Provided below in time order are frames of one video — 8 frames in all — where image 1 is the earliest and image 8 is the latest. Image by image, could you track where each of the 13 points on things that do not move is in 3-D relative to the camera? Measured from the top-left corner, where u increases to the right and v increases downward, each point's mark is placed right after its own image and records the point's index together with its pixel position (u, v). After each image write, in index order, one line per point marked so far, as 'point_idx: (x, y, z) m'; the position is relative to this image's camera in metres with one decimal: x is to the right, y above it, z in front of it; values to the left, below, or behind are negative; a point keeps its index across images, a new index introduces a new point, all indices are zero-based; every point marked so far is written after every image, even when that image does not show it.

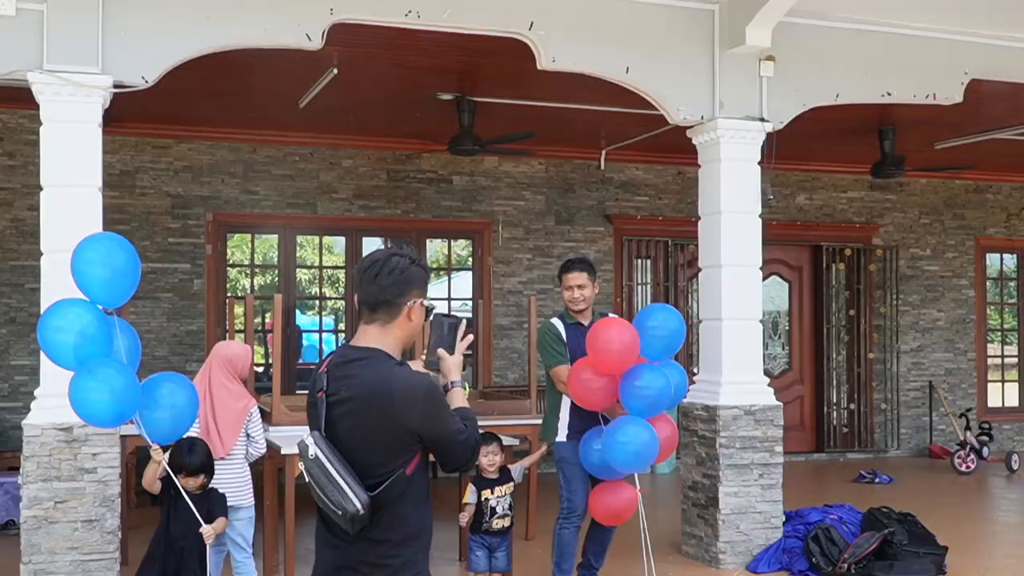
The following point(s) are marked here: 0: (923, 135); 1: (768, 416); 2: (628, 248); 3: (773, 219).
0: (+3.2, +1.2, +8.9) m
1: (+1.3, -0.6, +5.8) m
2: (+1.0, +0.3, +9.6) m
3: (+2.3, +0.6, +10.2) m
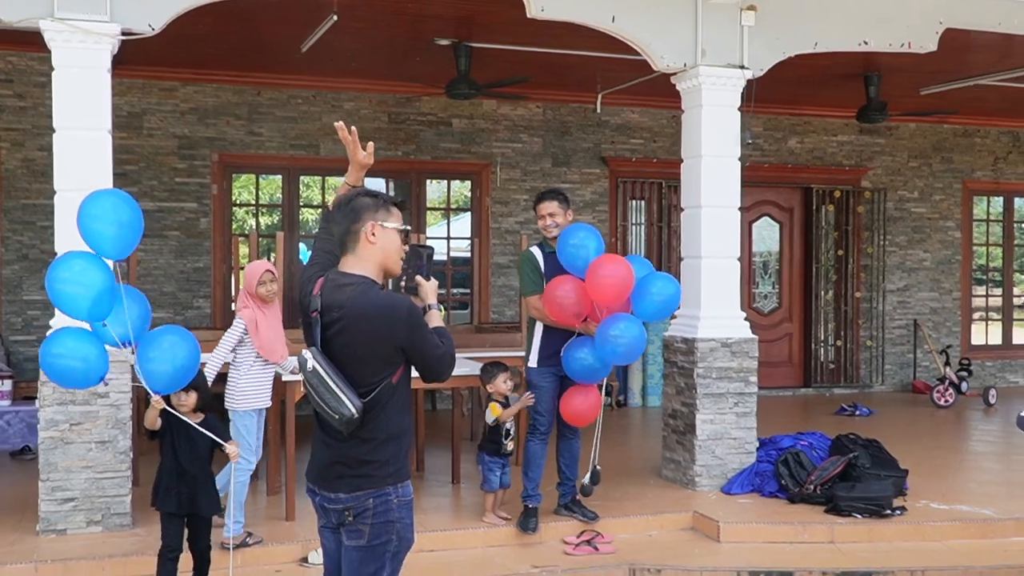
0: (+3.2, +1.7, +9.1) m
1: (+1.2, -0.3, +6.2) m
2: (+1.0, +0.9, +9.9) m
3: (+2.3, +1.2, +10.5) m
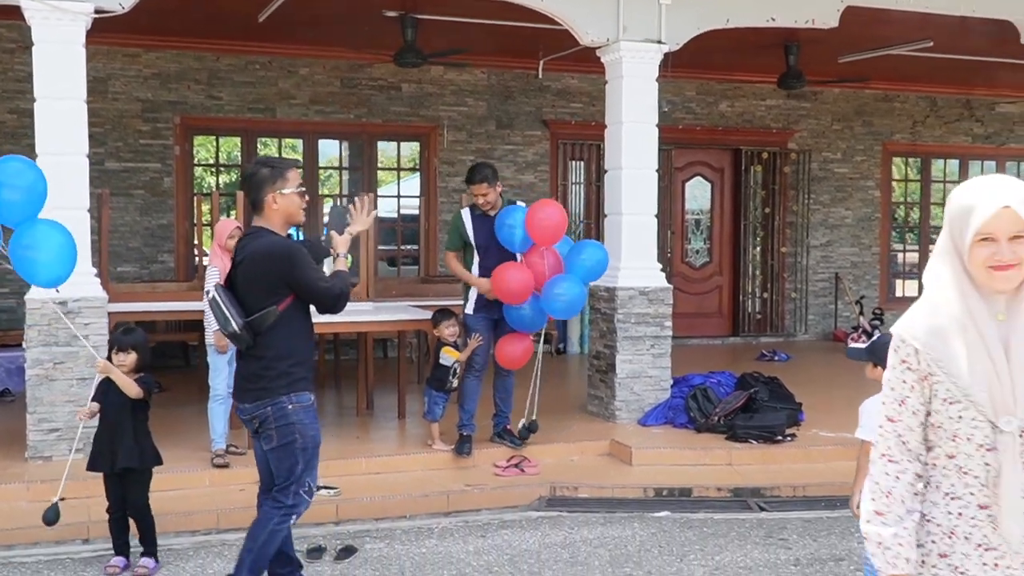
0: (+2.7, +2.0, +9.8) m
1: (+0.9, 0.0, +6.9) m
2: (+0.5, +1.3, +10.6) m
3: (+1.8, +1.6, +11.2) m
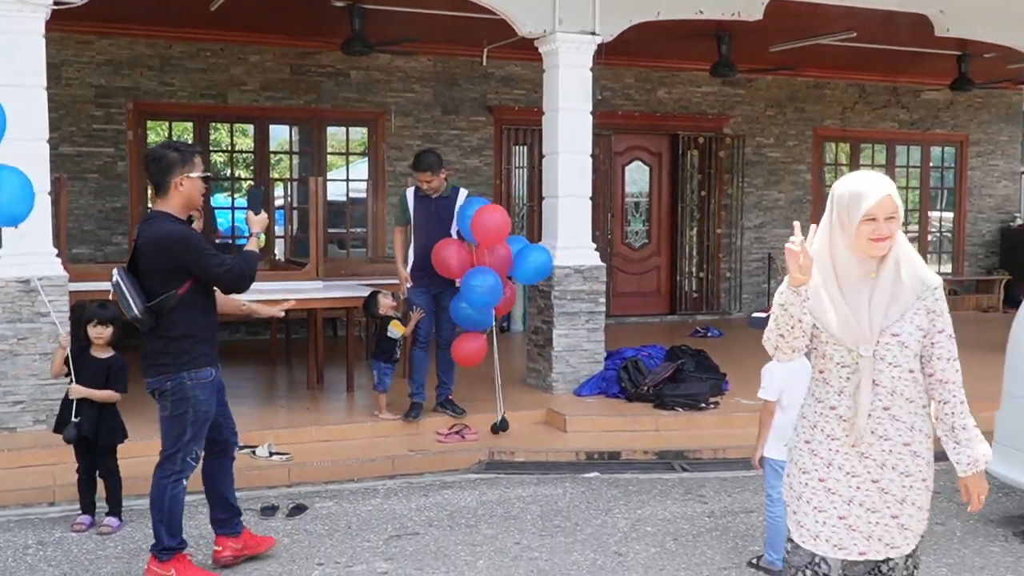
0: (+2.2, +2.2, +10.3) m
1: (+0.5, +0.1, +7.3) m
2: (-0.1, +1.5, +10.9) m
3: (+1.2, +1.8, +11.6) m
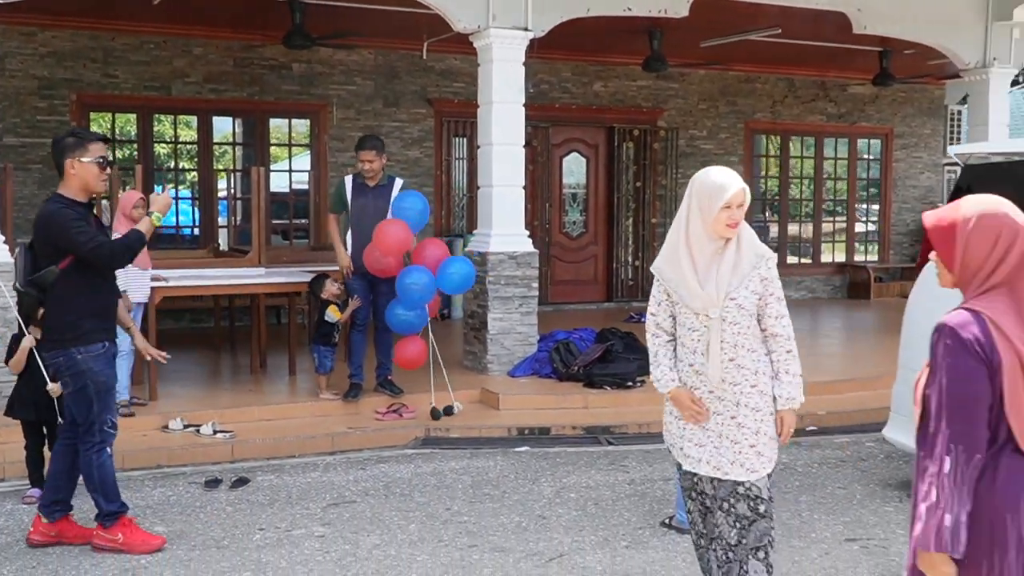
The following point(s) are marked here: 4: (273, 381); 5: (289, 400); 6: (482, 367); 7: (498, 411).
0: (+1.6, +2.4, +10.7) m
1: (+0.1, +0.2, +7.6) m
2: (-0.6, +1.6, +11.2) m
3: (+0.6, +1.9, +12.0) m
4: (-1.6, -0.6, +7.5) m
5: (-1.3, -0.6, +6.7) m
6: (-0.2, -0.5, +7.6) m
7: (-0.1, -0.7, +6.8) m
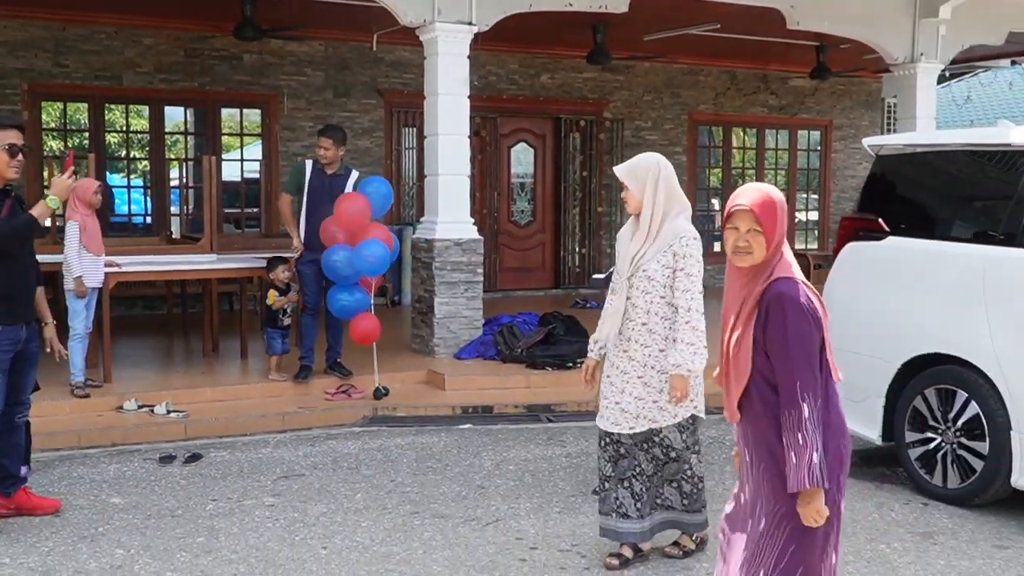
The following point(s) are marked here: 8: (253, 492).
0: (+1.1, +2.5, +11.0) m
1: (-0.3, +0.3, +7.9) m
2: (-1.2, +1.7, +11.5) m
3: (+0.1, +2.1, +12.2) m
4: (-1.9, -0.5, +7.7) m
5: (-1.6, -0.6, +6.9) m
6: (-0.6, -0.4, +7.9) m
7: (-0.4, -0.6, +7.1) m
8: (-1.1, -0.9, +5.0) m
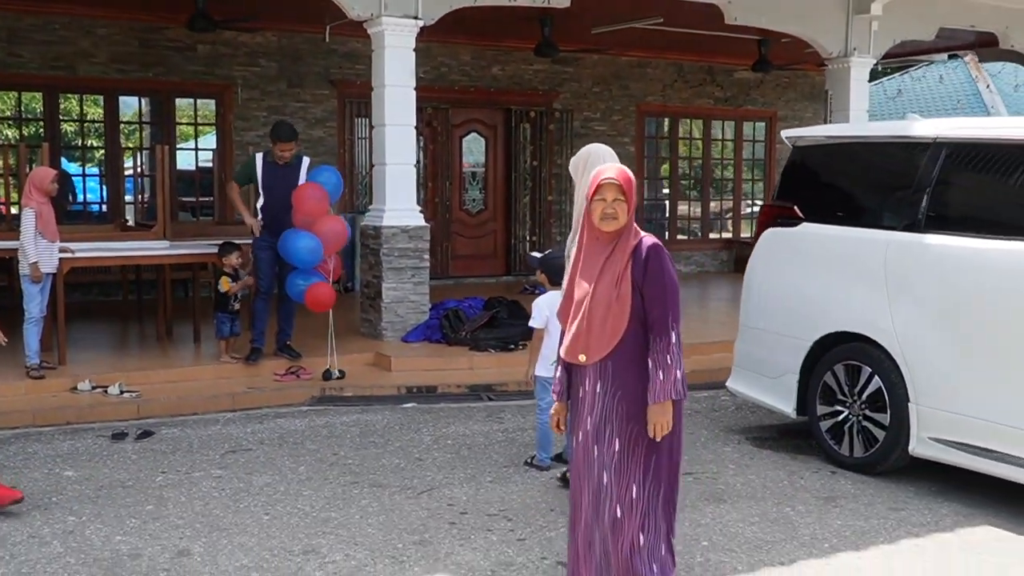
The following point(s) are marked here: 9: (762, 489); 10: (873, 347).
0: (+0.6, +2.6, +11.3) m
1: (-0.7, +0.4, +8.2) m
2: (-1.7, +1.8, +11.7) m
3: (-0.5, +2.2, +12.5) m
4: (-2.3, -0.4, +7.9) m
5: (-2.0, -0.5, +7.1) m
6: (-1.0, -0.3, +8.1) m
7: (-0.8, -0.5, +7.4) m
8: (-1.4, -0.8, +5.2) m
9: (+1.1, -0.9, +5.0) m
10: (+1.6, -0.3, +5.2) m
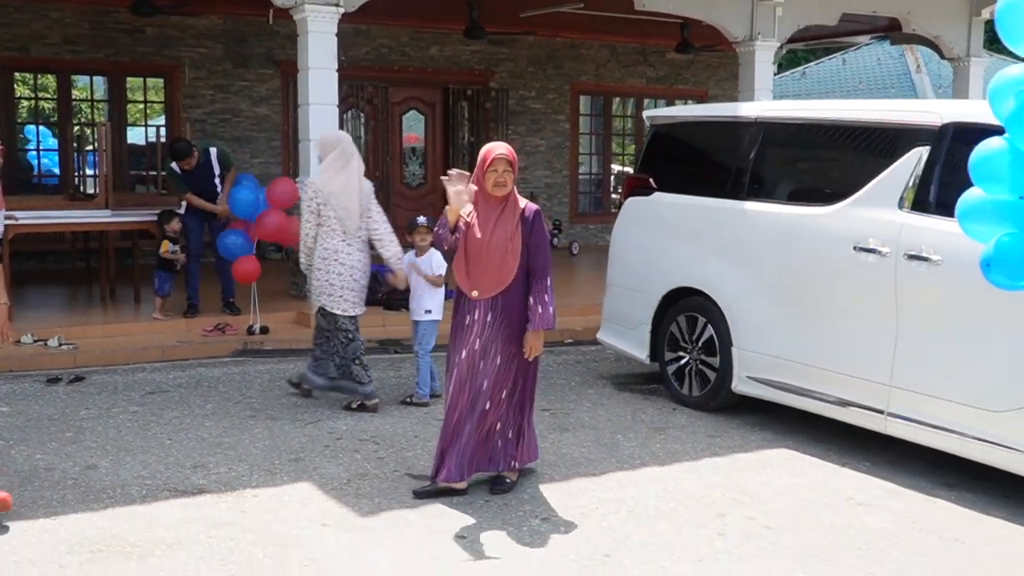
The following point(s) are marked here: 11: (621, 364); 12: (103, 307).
0: (-0.1, +2.9, +12.0) m
1: (-1.3, +0.7, +8.9) m
2: (-2.4, +2.2, +12.4) m
3: (-1.2, +2.6, +13.2) m
4: (-3.0, -0.2, +8.7) m
5: (-2.6, -0.2, +7.9) m
6: (-1.6, -0.1, +8.9) m
7: (-1.4, -0.3, +8.1) m
8: (-2.0, -0.6, +6.0) m
9: (+0.5, -0.7, +5.8) m
10: (+1.0, -0.1, +6.0) m
11: (+0.7, -0.5, +7.3) m
12: (-3.1, -0.2, +8.7) m
